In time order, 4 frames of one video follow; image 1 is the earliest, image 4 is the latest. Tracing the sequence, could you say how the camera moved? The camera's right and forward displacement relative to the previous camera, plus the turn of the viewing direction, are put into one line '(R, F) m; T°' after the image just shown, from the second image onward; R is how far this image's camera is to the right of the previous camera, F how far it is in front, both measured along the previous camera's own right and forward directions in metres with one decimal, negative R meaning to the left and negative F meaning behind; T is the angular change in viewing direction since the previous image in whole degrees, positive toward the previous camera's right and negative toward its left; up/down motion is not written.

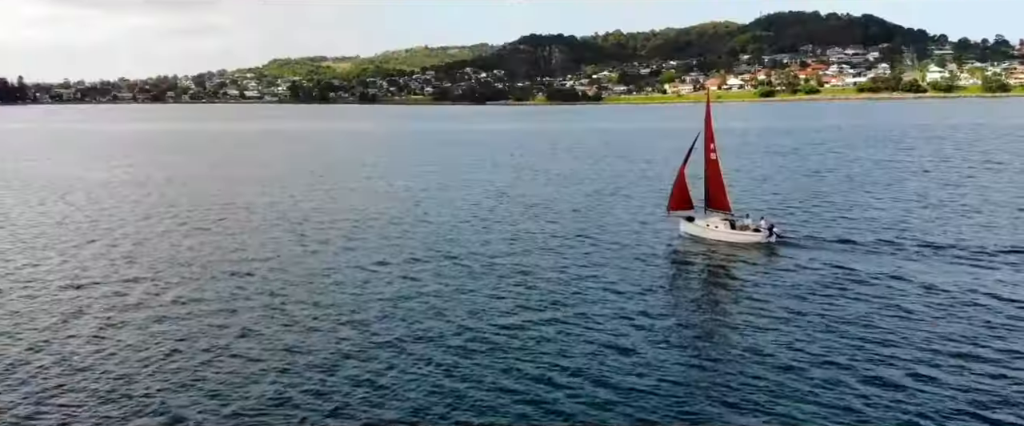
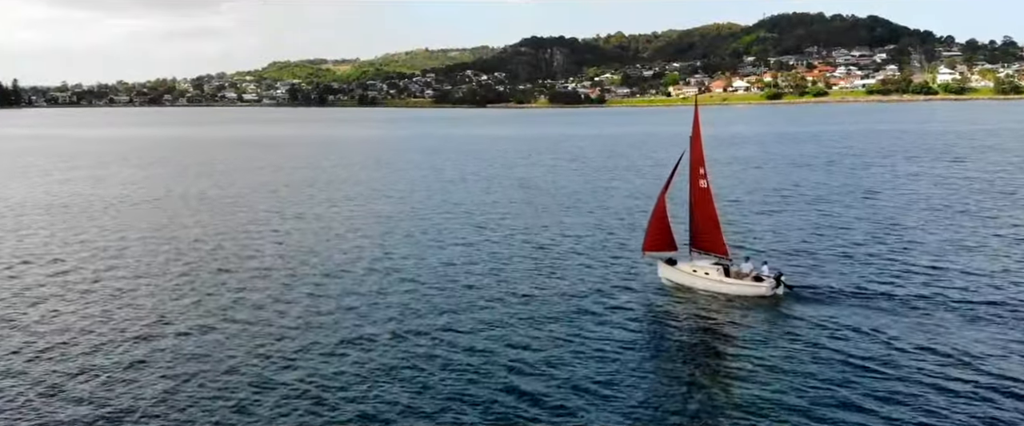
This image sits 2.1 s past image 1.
(+0.4, +10.4) m; 0°
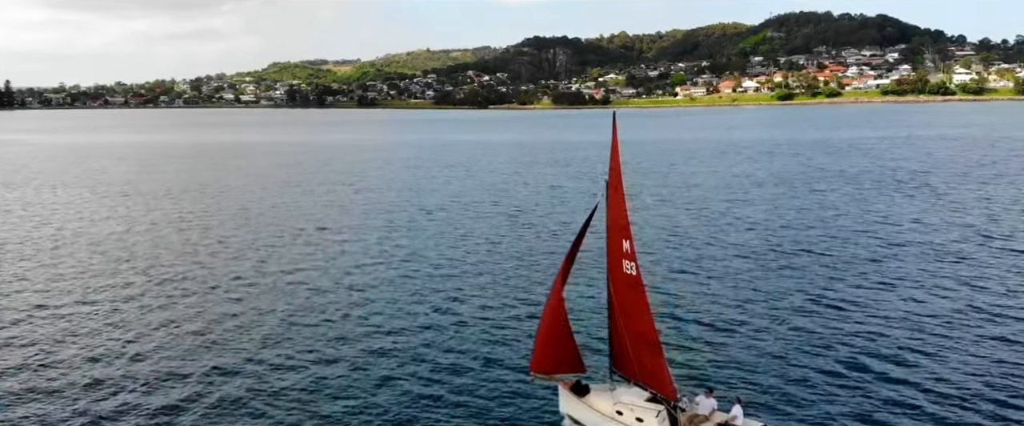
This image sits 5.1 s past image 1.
(+0.5, +14.8) m; 0°
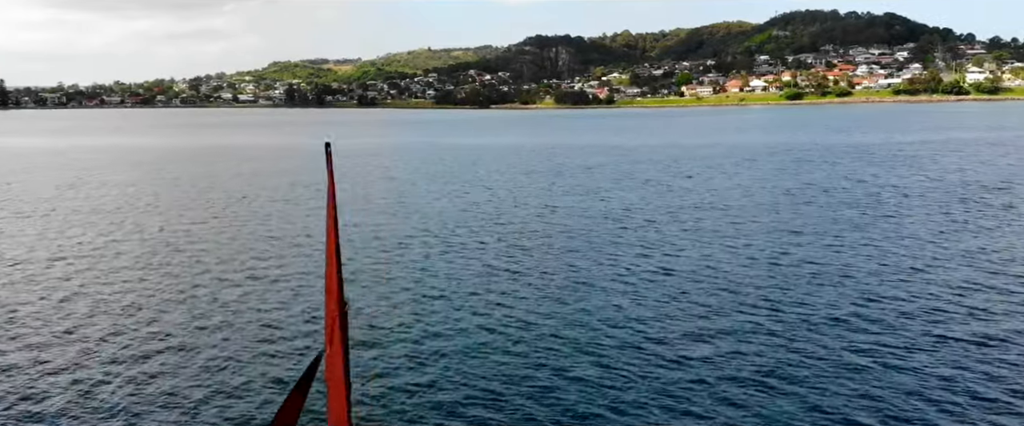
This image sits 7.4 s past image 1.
(+0.4, +10.8) m; 0°
